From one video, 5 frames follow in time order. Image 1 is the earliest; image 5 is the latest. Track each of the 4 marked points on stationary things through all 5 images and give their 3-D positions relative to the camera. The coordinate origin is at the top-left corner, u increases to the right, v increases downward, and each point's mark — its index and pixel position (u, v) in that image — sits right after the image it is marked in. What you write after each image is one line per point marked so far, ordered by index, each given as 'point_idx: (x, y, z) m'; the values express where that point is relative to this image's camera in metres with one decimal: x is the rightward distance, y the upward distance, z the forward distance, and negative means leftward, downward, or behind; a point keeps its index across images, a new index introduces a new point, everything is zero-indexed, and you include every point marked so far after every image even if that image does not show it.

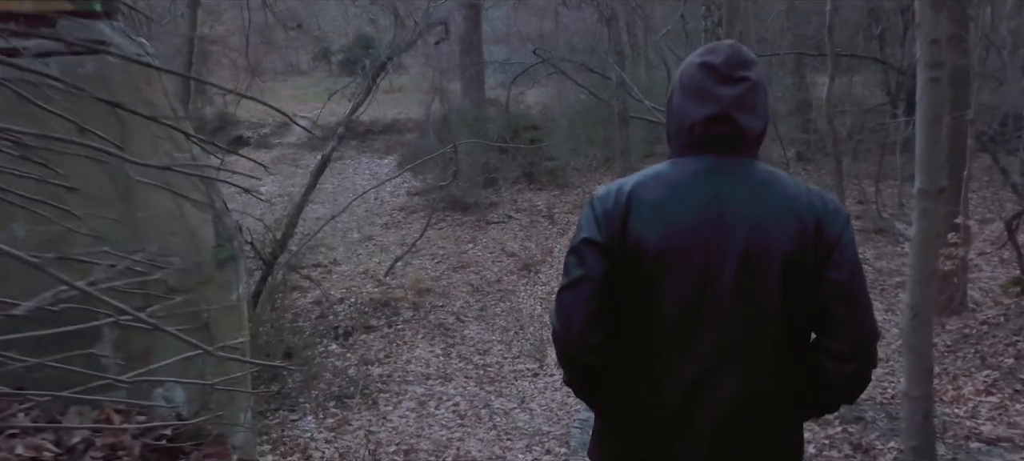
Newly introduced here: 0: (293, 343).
0: (-2.7, -1.4, +10.0) m
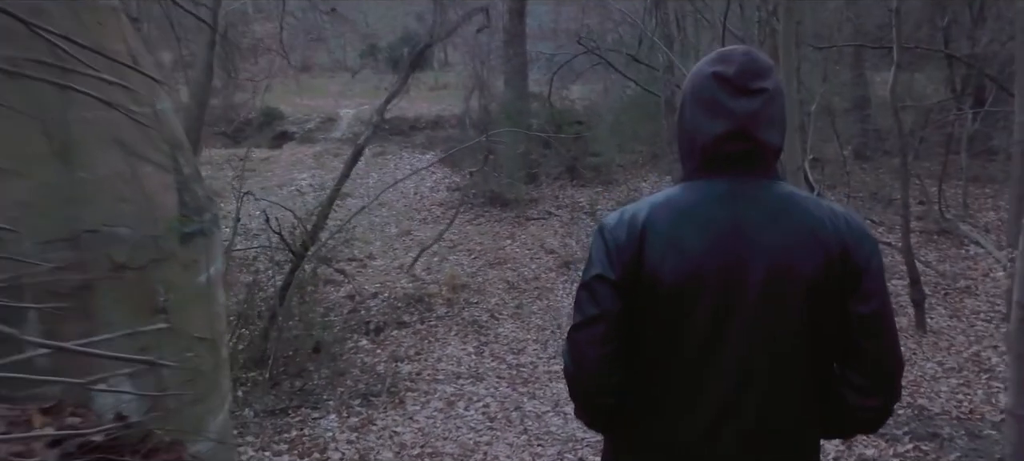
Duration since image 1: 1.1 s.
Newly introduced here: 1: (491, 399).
0: (-2.3, -1.3, +9.7) m
1: (-0.2, -1.8, +8.4) m
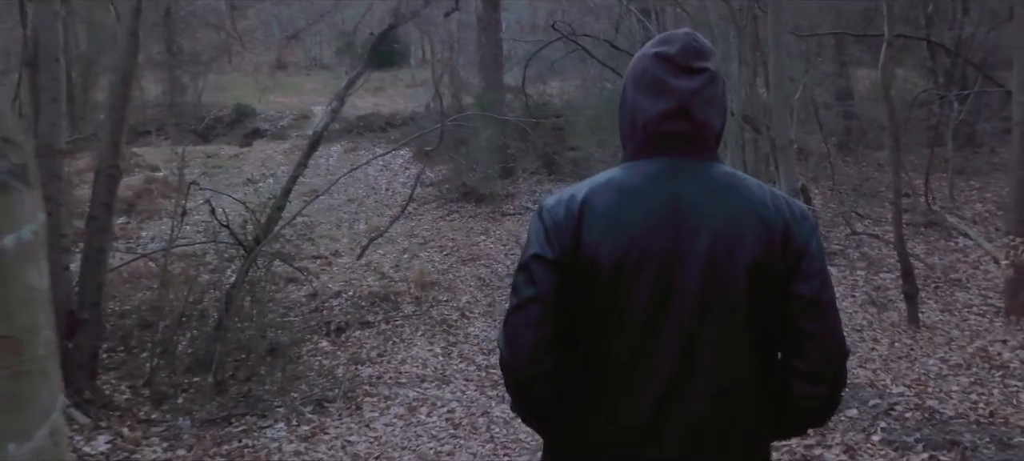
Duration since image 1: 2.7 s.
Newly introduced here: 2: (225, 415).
0: (-2.6, -1.2, +9.0) m
1: (-0.5, -1.7, +7.7) m
2: (-2.6, -1.7, +7.2) m
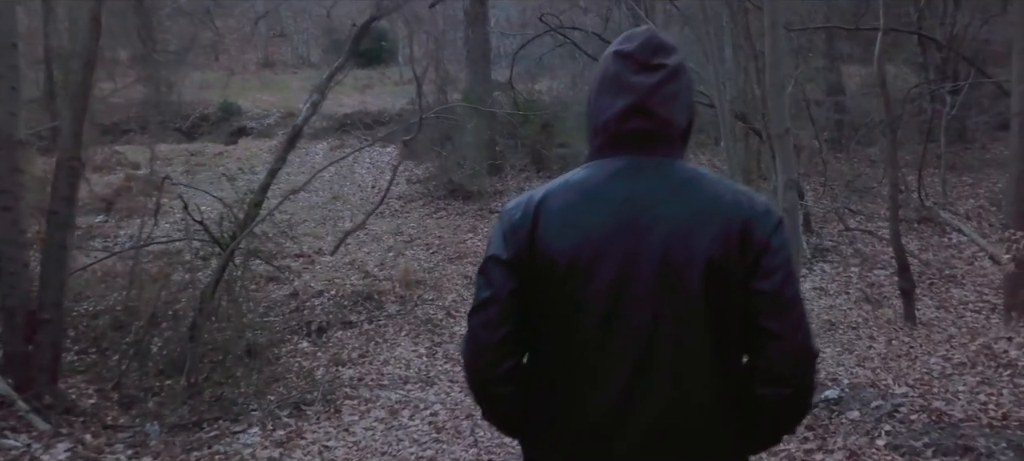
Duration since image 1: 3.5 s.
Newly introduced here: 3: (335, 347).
0: (-2.8, -1.2, +8.7) m
1: (-0.7, -1.6, +7.5) m
2: (-2.7, -1.6, +6.9) m
3: (-2.1, -1.4, +9.6) m
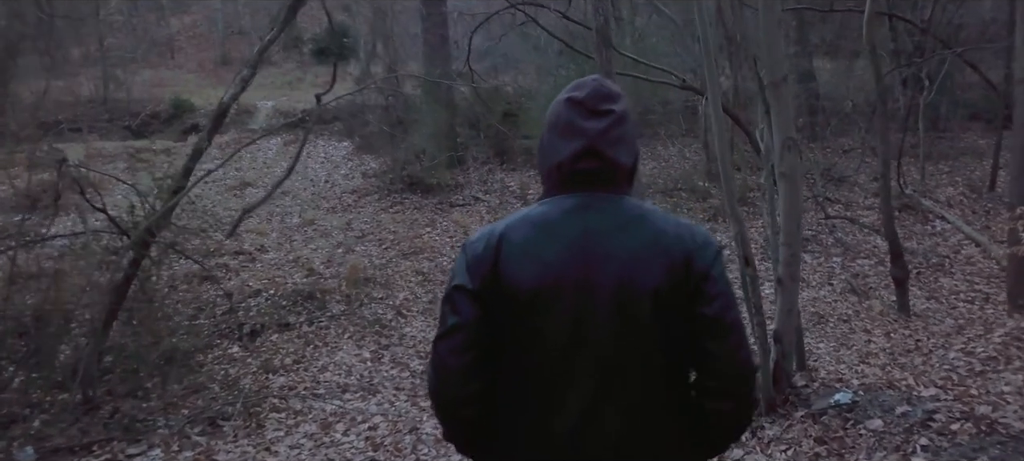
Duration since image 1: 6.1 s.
0: (-3.2, -1.1, +7.6) m
1: (-1.1, -1.5, +6.4) m
2: (-3.1, -1.5, +5.8) m
3: (-2.6, -1.3, +8.5) m
